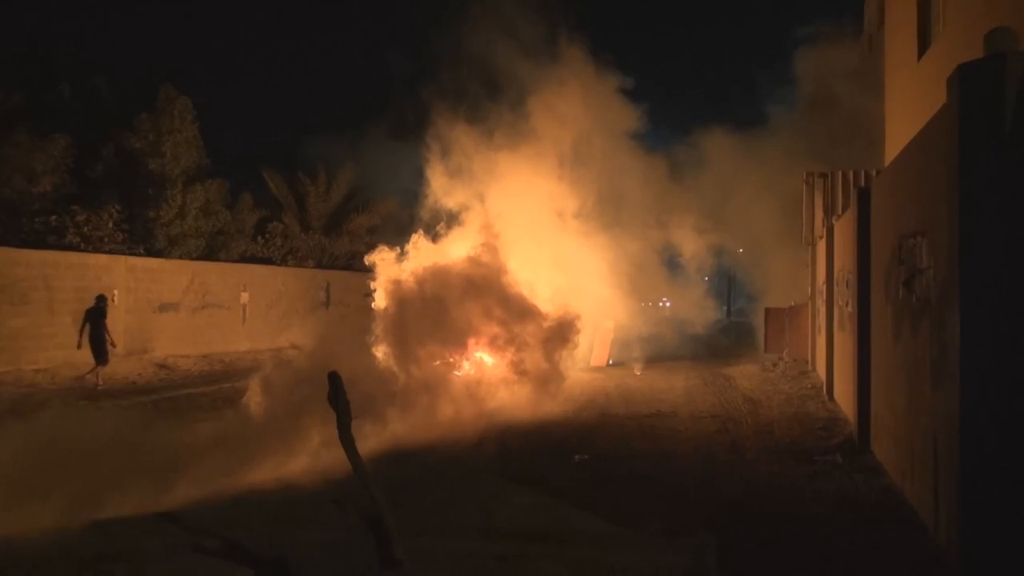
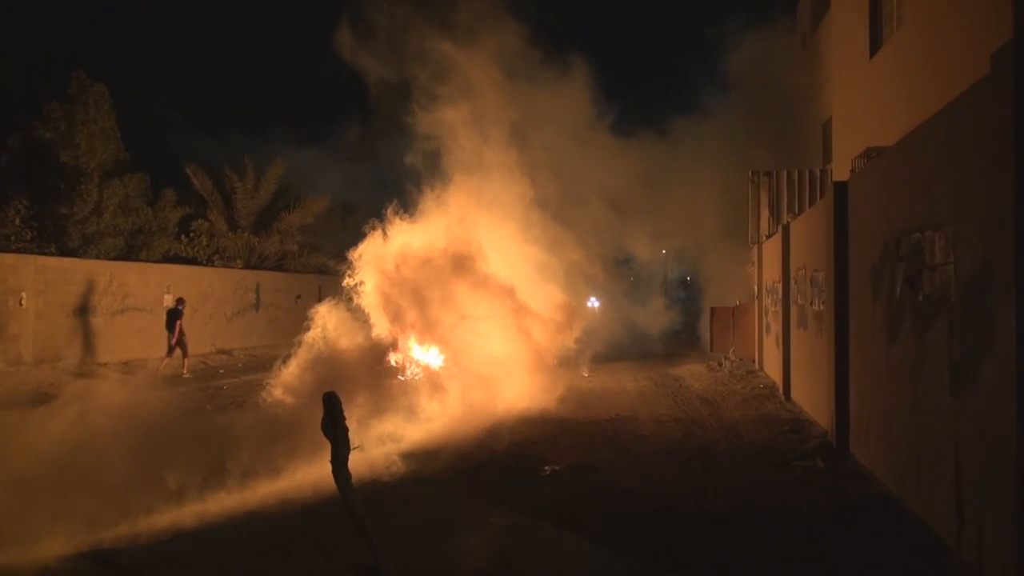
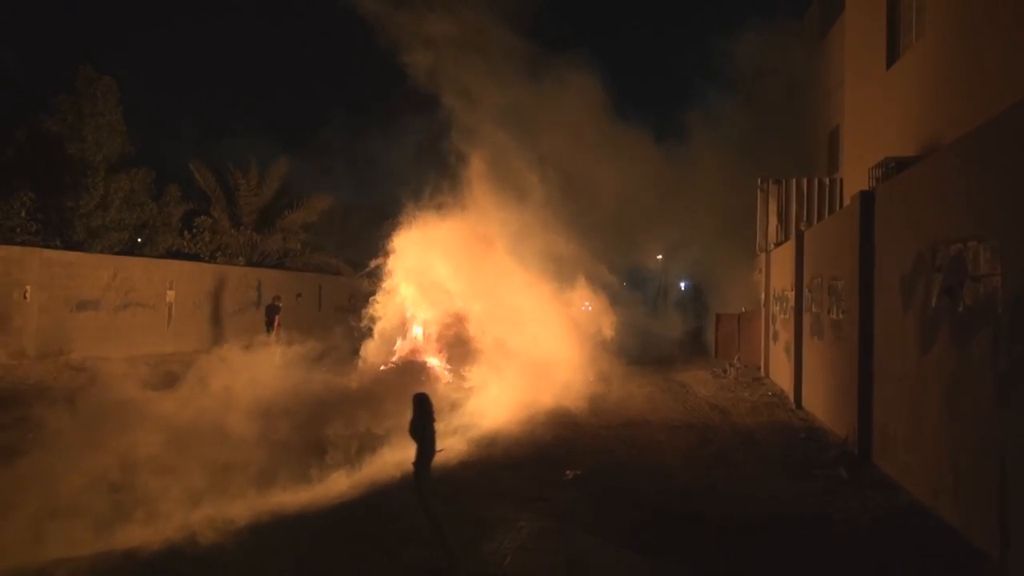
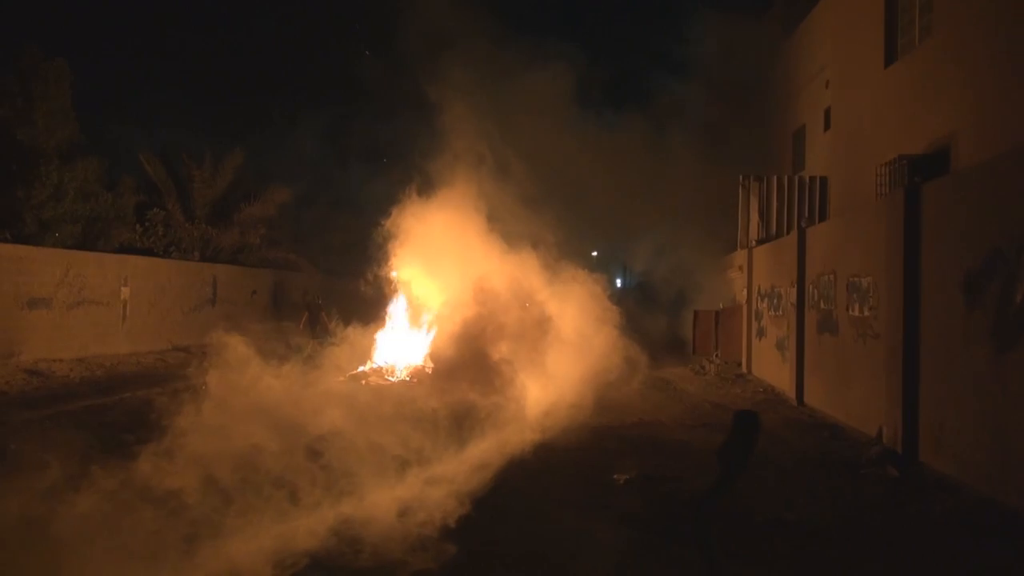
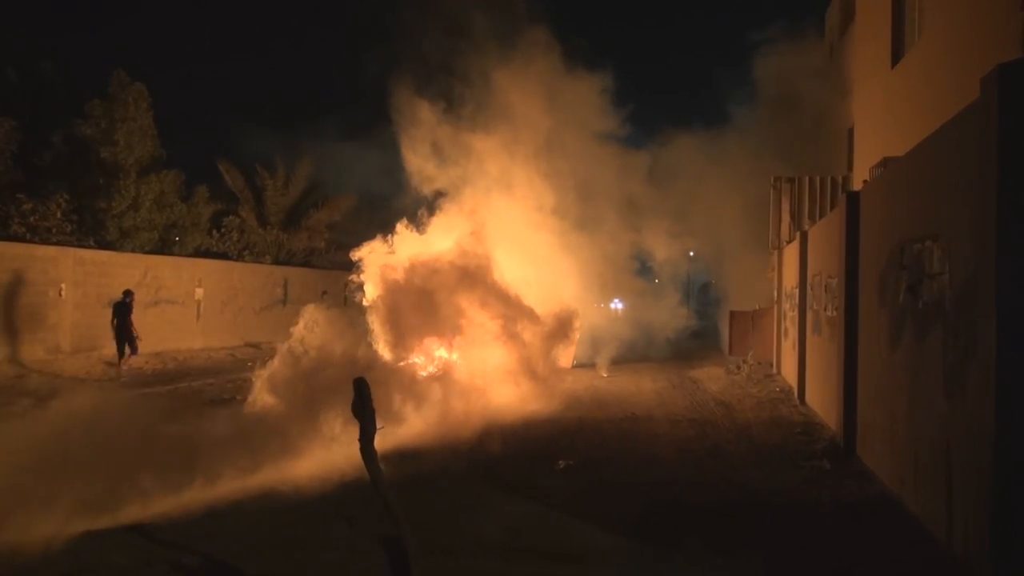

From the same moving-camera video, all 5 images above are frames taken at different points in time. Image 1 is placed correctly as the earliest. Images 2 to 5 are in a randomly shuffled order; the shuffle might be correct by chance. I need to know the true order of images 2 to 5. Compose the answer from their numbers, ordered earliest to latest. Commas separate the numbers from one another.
5, 2, 3, 4
